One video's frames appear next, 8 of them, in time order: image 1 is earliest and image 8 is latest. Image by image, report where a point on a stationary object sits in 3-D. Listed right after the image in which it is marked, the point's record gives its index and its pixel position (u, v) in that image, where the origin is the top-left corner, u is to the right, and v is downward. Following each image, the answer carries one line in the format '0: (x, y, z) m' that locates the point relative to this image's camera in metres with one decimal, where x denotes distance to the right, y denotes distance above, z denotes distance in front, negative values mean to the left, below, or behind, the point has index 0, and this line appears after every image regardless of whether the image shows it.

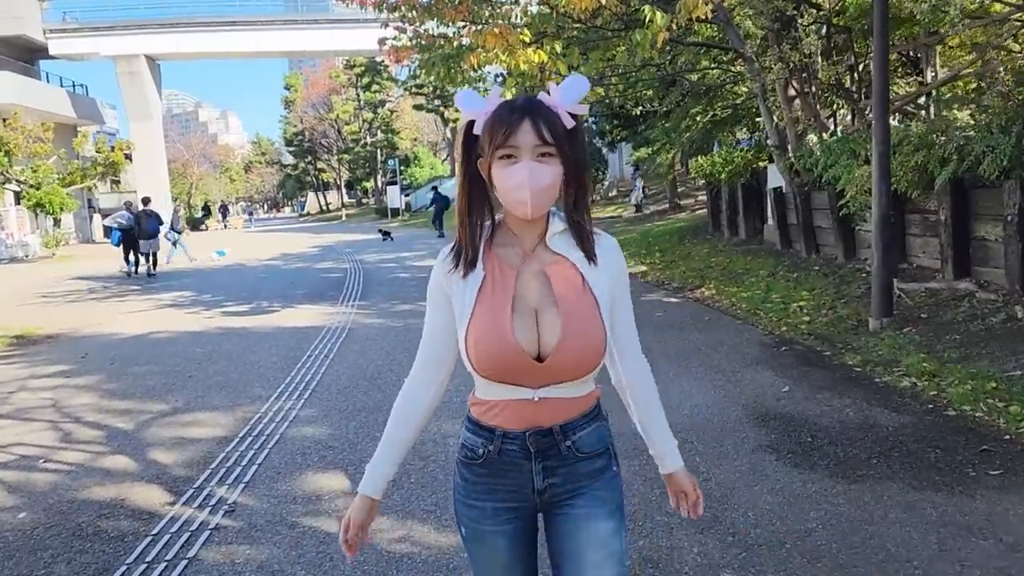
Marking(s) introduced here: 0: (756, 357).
0: (+2.2, -0.6, +7.3) m
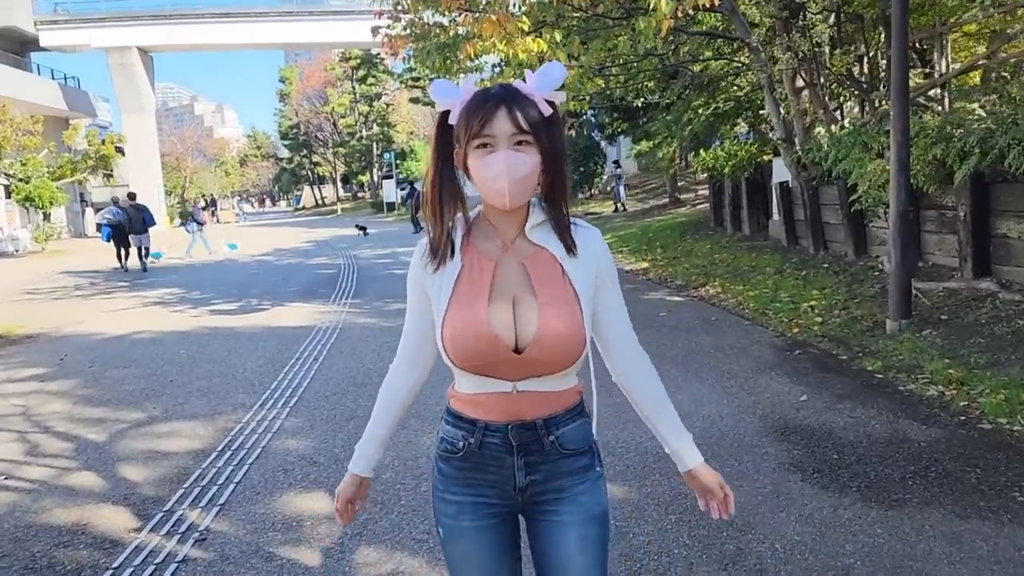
0: (+2.2, -0.6, +6.9) m
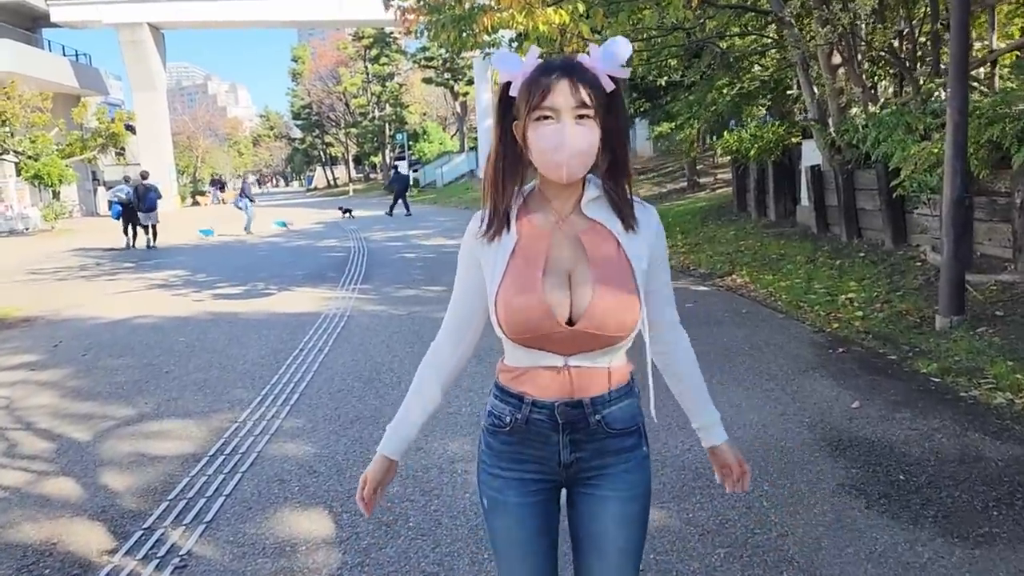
0: (+2.4, -0.6, +6.3) m
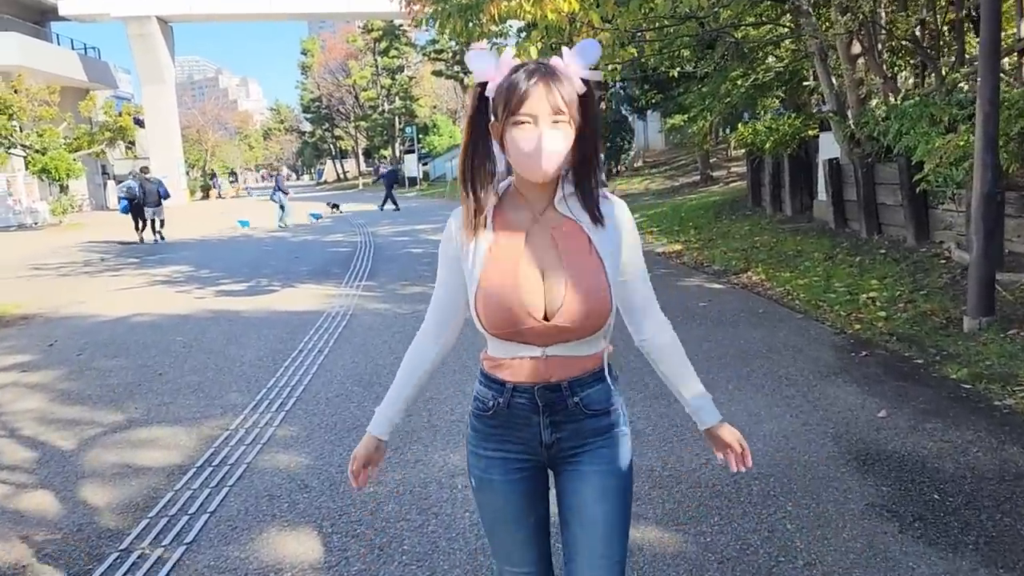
0: (+2.4, -0.6, +6.0) m
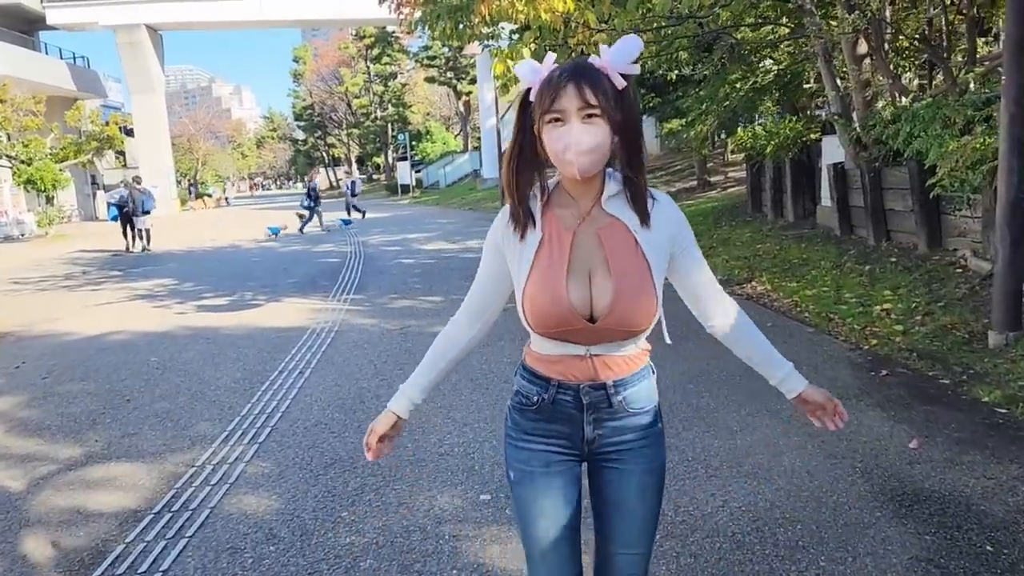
0: (+2.4, -0.7, +5.6) m
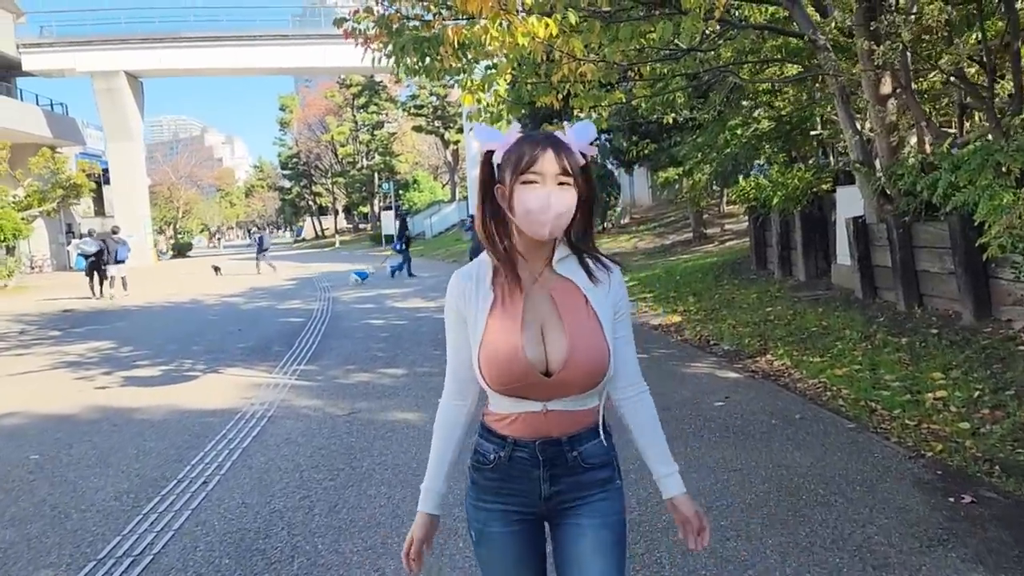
0: (+2.2, -1.2, +4.1) m
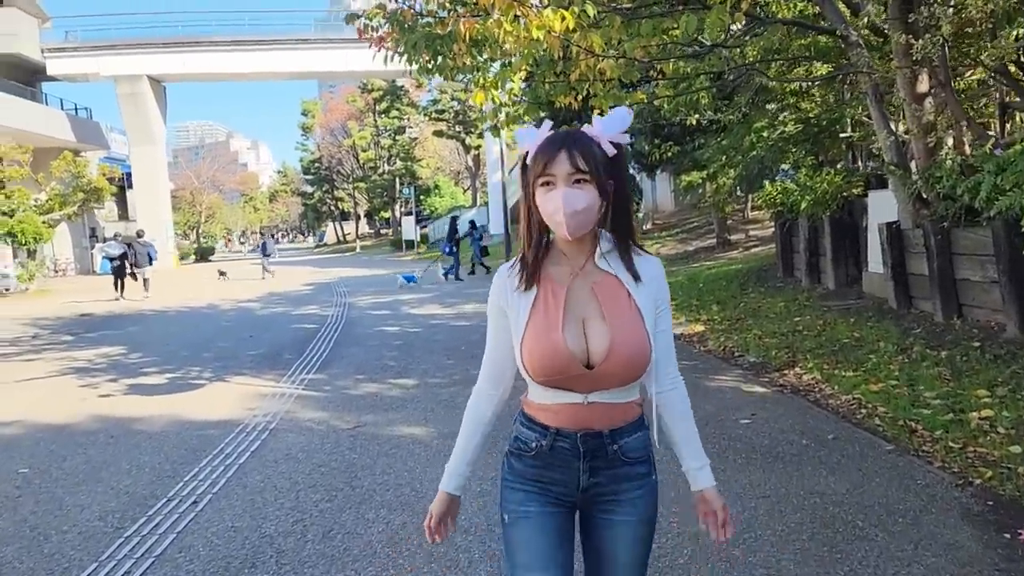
0: (+2.2, -1.3, +3.7) m
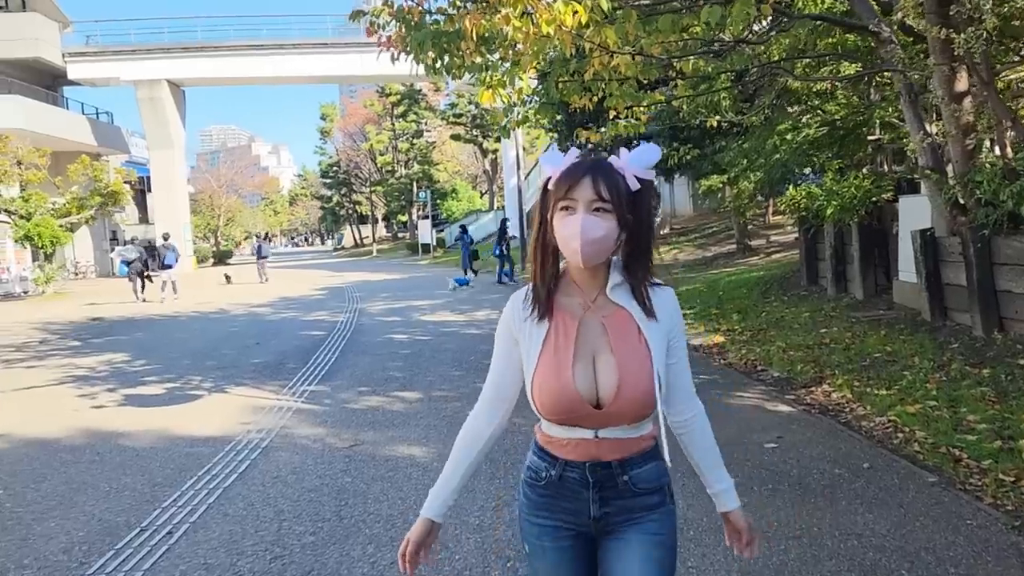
0: (+2.2, -1.4, +3.2) m
